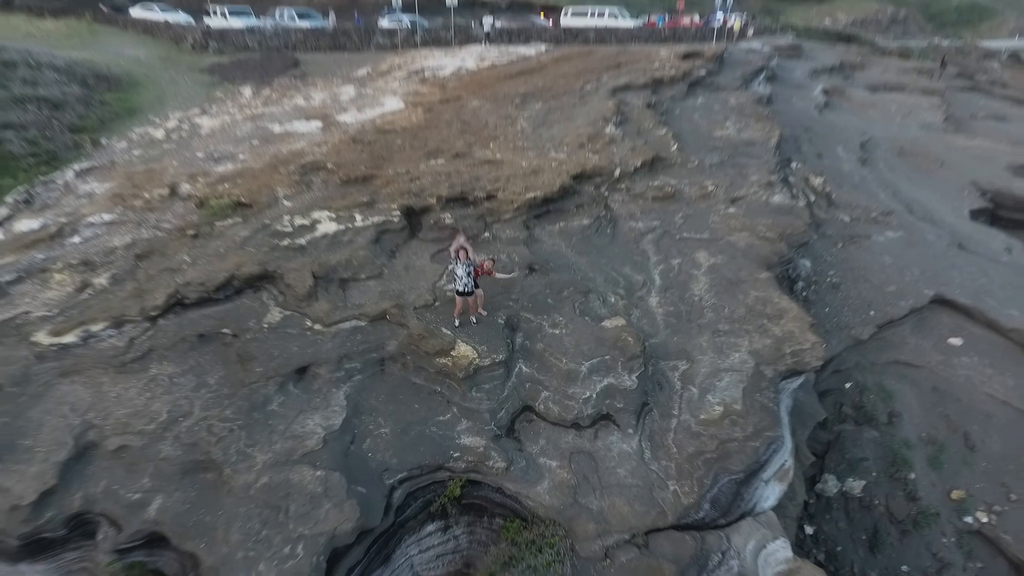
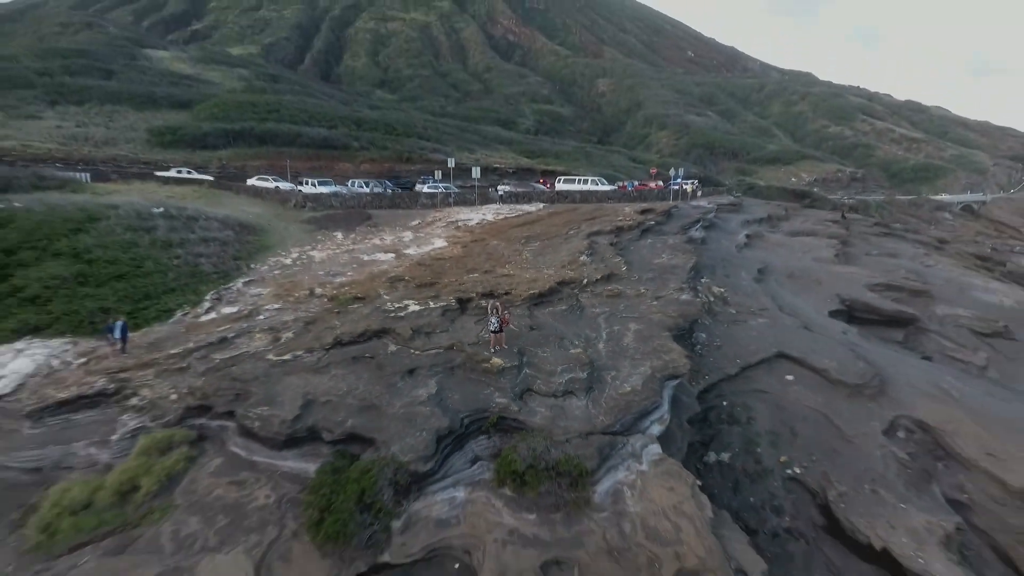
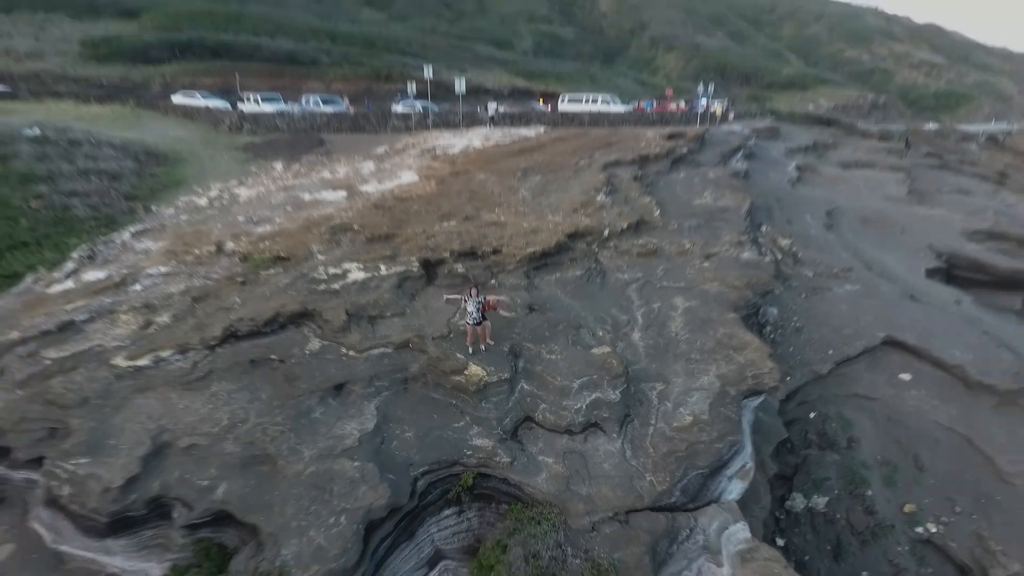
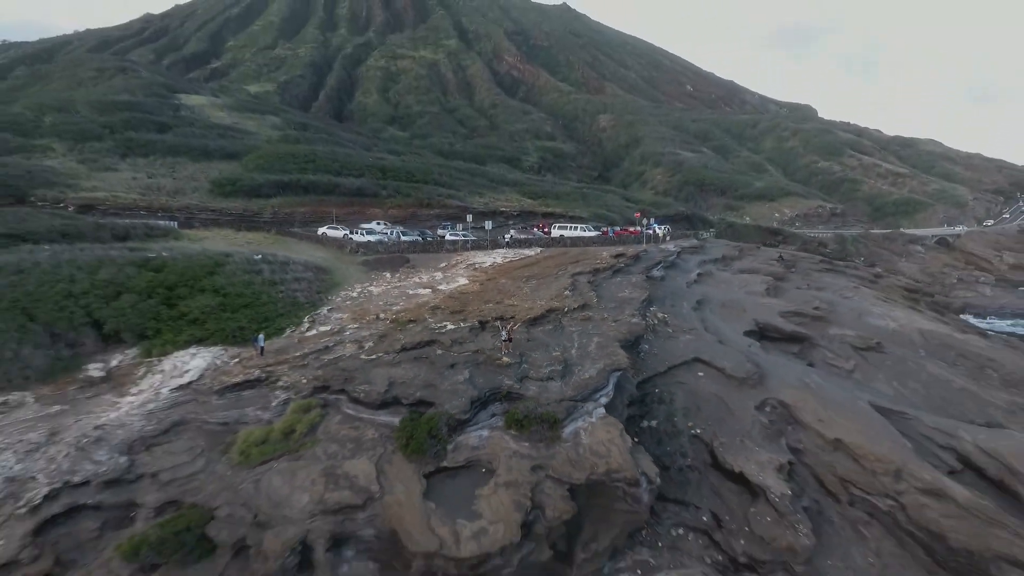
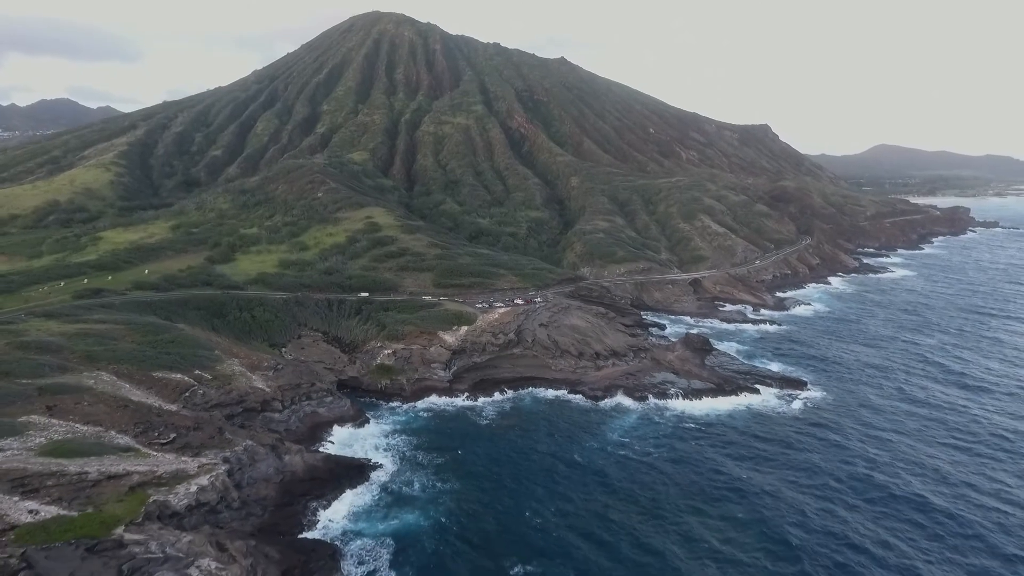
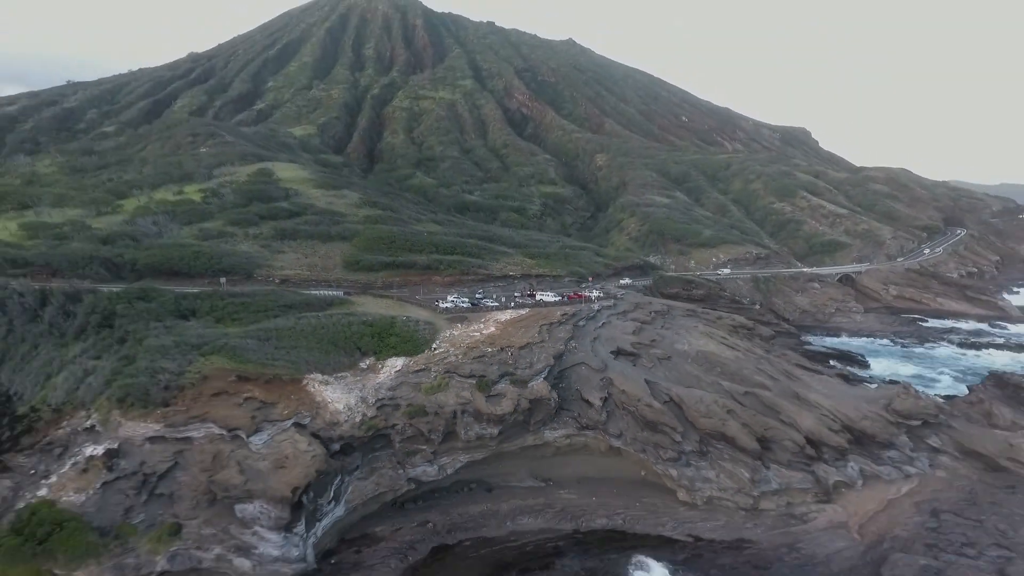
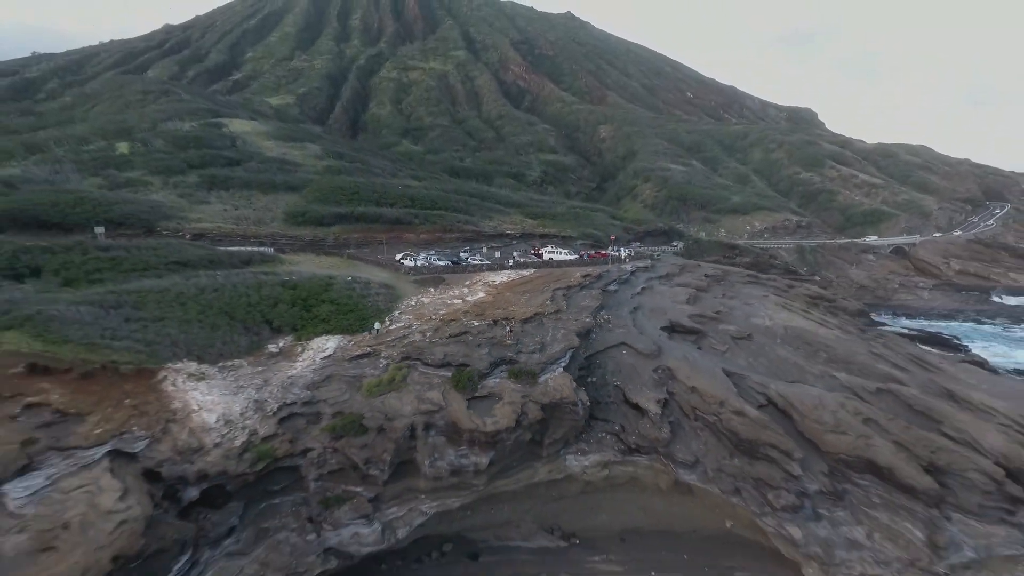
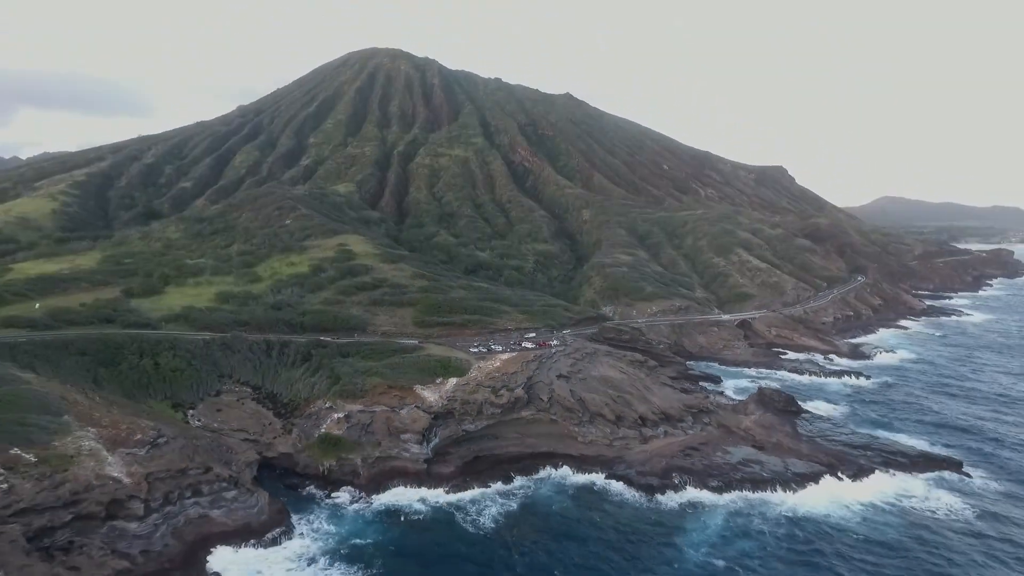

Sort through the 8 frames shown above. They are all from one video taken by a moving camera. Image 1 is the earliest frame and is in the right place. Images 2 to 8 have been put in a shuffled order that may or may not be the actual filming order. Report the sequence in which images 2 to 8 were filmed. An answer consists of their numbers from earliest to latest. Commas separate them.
3, 2, 4, 7, 6, 8, 5
